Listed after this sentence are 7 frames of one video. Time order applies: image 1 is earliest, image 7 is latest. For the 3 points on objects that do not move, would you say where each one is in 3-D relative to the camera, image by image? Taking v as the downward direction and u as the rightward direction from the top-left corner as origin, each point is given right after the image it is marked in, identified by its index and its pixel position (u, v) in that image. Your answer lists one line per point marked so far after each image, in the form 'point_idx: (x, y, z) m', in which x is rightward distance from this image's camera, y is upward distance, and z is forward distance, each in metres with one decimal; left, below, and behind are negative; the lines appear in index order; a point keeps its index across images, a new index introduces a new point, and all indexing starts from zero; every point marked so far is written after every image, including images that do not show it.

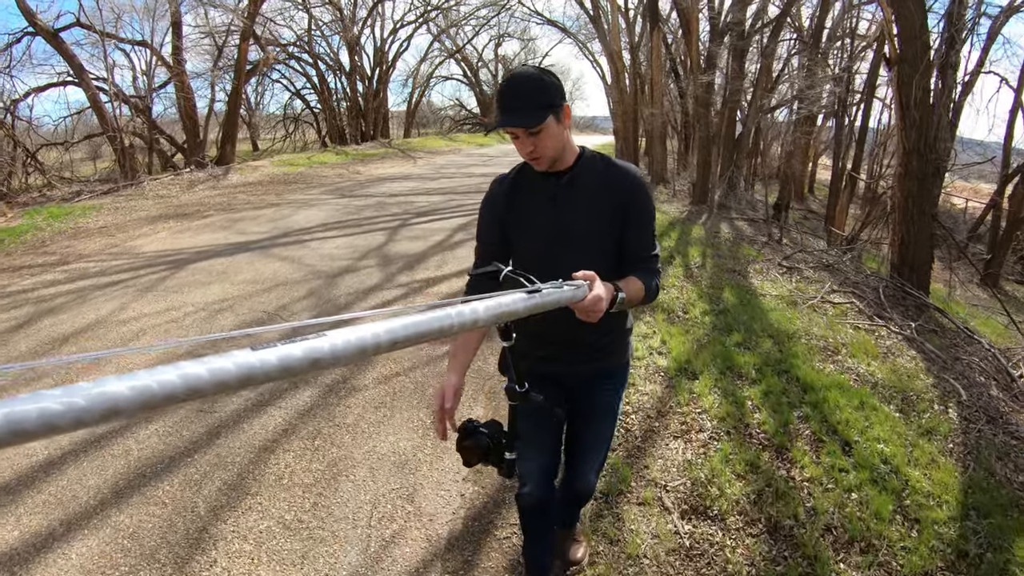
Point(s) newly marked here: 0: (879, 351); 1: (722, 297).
0: (+3.4, -0.6, +5.4) m
1: (+2.3, -0.1, +6.3) m
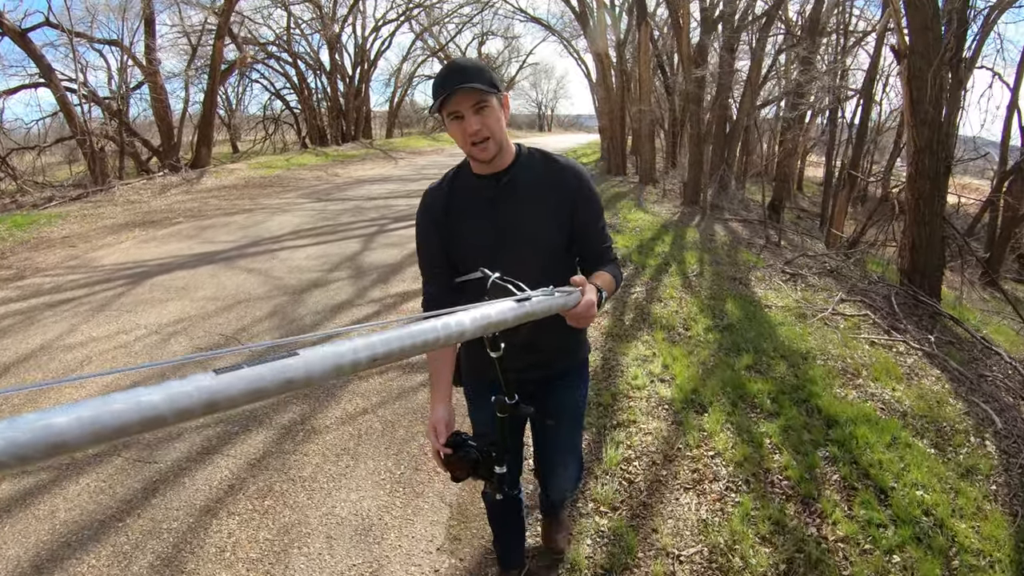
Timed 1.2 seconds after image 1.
0: (+3.3, -0.7, +4.9) m
1: (+2.2, -0.2, +5.8) m
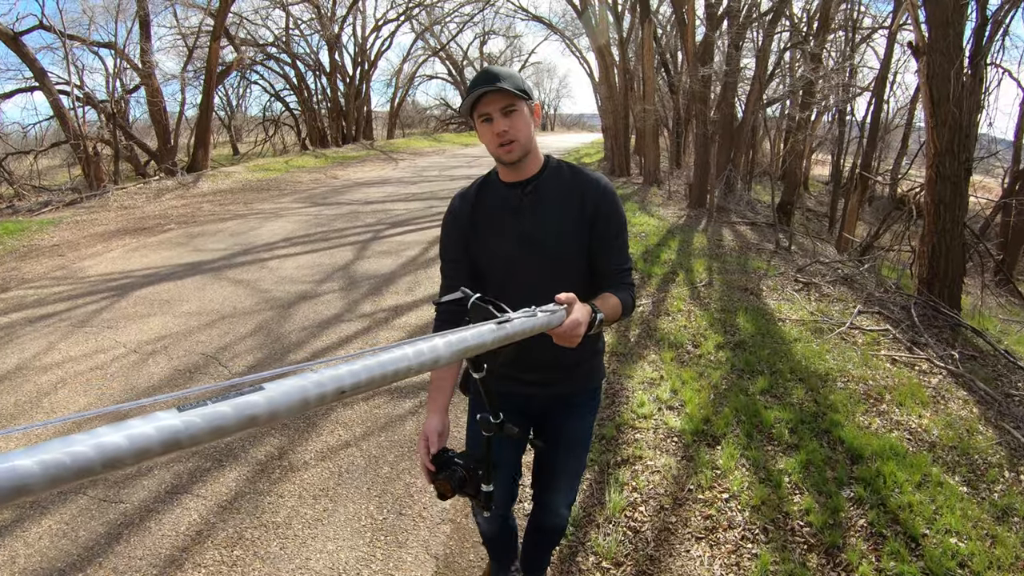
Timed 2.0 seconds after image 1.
0: (+3.3, -0.9, +4.5) m
1: (+2.1, -0.3, +5.5) m
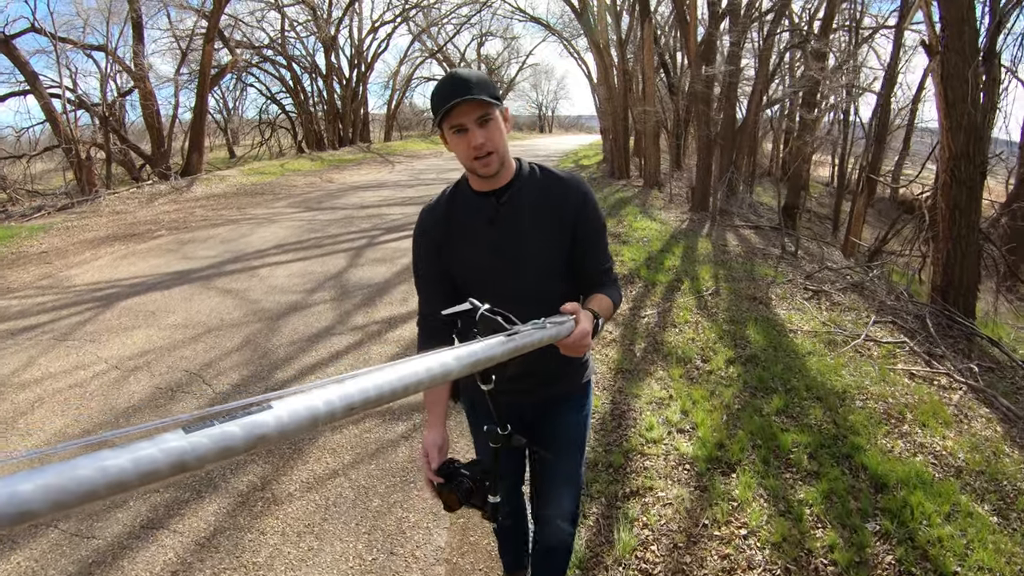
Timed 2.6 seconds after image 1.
0: (+3.3, -0.9, +4.3) m
1: (+2.1, -0.4, +5.2) m
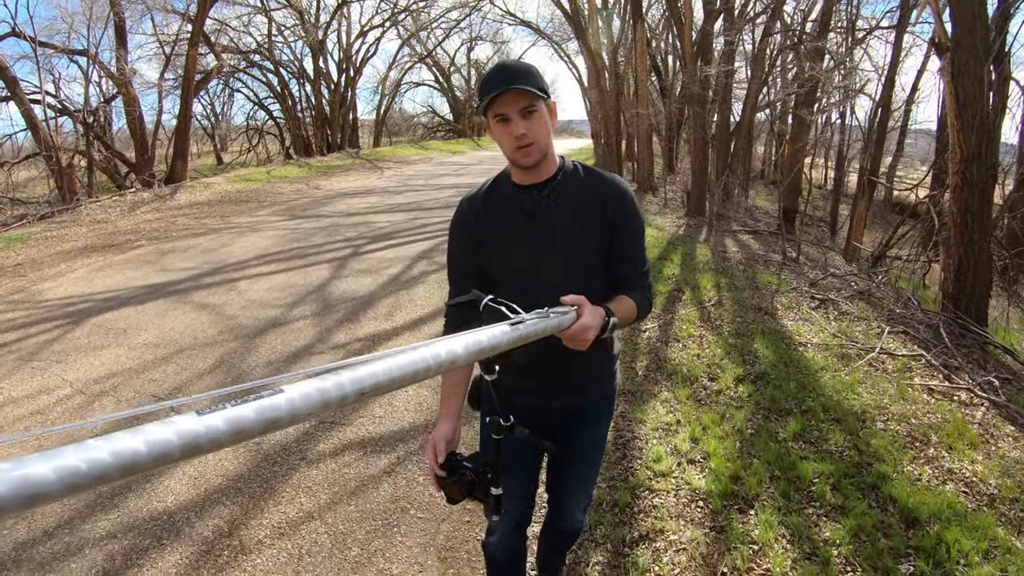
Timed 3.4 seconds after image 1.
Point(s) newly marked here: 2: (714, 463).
0: (+3.2, -1.0, +4.0) m
1: (+2.1, -0.5, +4.9) m
2: (+1.2, -1.0, +3.4) m
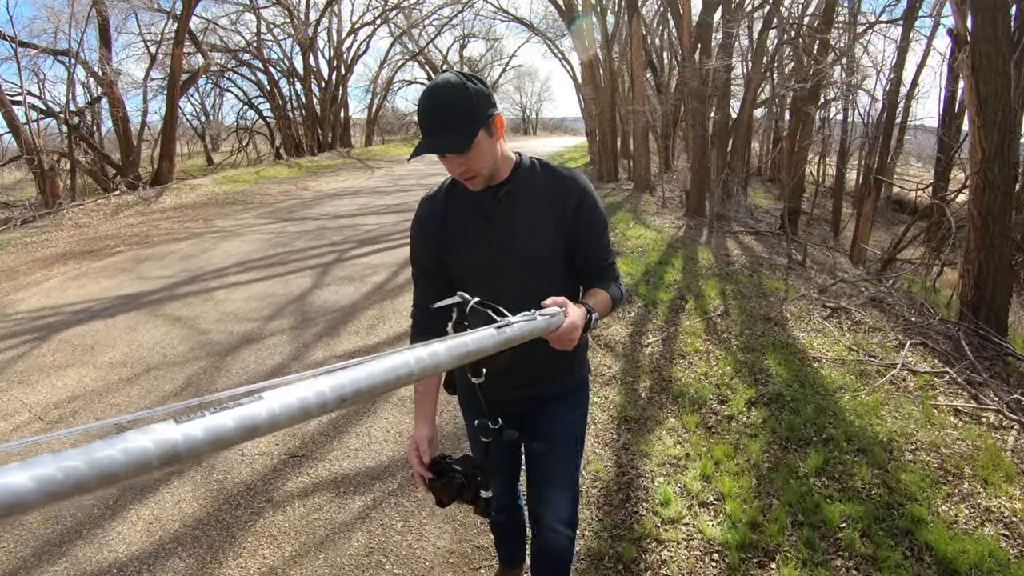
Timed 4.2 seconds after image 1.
0: (+3.2, -1.1, +3.6) m
1: (+2.0, -0.6, +4.5) m
2: (+1.1, -1.1, +3.0) m
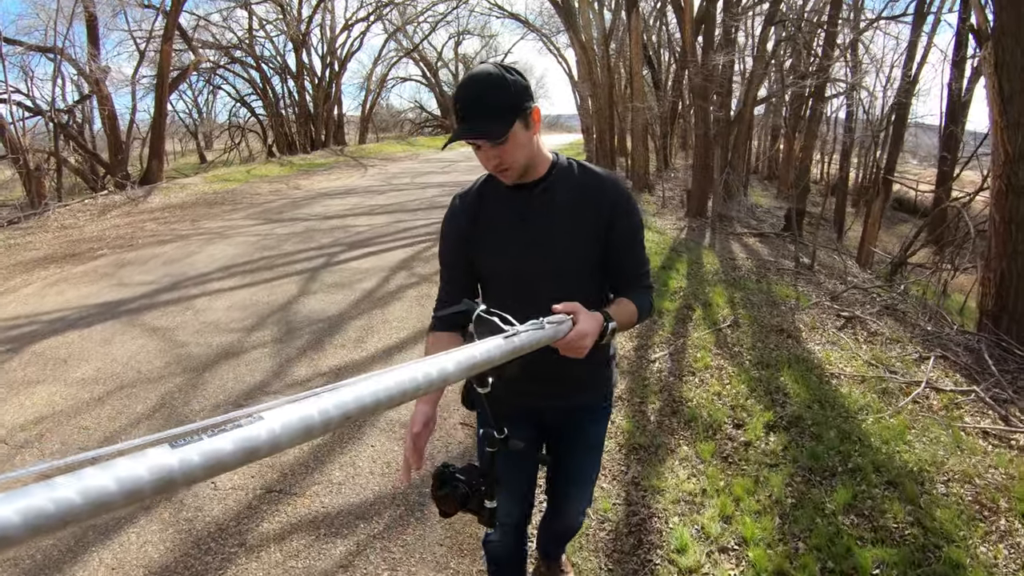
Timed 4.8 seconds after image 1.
0: (+3.2, -1.2, +3.3) m
1: (+2.0, -0.7, +4.2) m
2: (+1.1, -1.2, +2.7) m
